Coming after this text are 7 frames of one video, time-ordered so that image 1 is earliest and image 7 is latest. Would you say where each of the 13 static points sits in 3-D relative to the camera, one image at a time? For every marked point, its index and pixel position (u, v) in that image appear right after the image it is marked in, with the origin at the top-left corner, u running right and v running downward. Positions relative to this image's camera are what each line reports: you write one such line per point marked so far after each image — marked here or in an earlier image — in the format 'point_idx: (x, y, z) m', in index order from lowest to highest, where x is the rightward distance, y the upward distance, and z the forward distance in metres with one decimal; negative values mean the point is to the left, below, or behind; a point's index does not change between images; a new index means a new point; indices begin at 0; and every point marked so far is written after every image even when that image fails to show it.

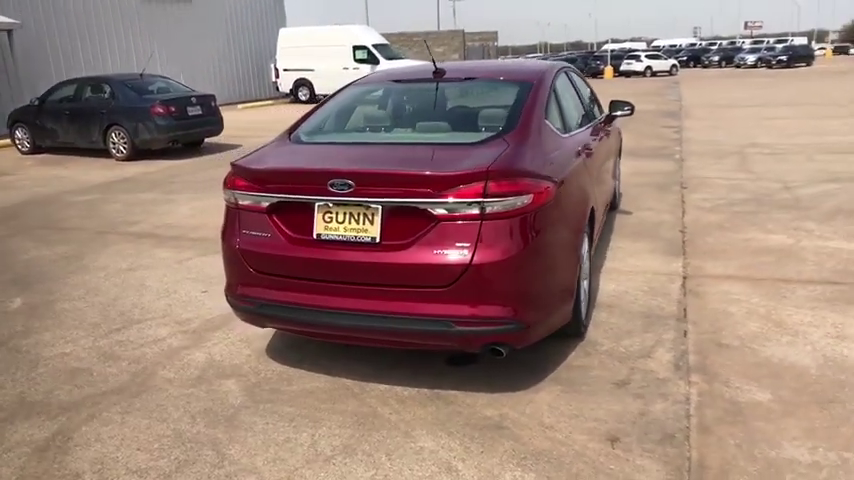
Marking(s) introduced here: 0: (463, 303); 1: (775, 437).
0: (+0.2, -0.3, +3.1) m
1: (+1.6, -0.9, +2.8) m
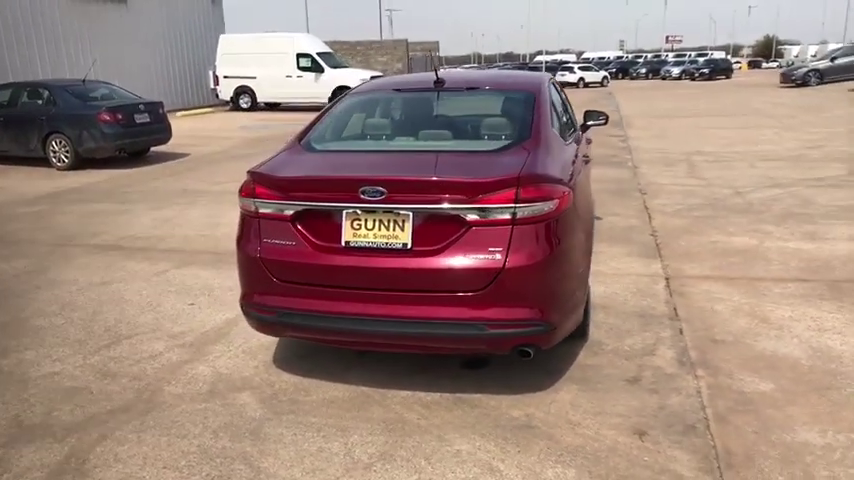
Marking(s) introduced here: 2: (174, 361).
0: (+0.4, -0.3, +3.1) m
1: (+1.8, -0.9, +3.1) m
2: (-1.7, -0.8, +4.1) m
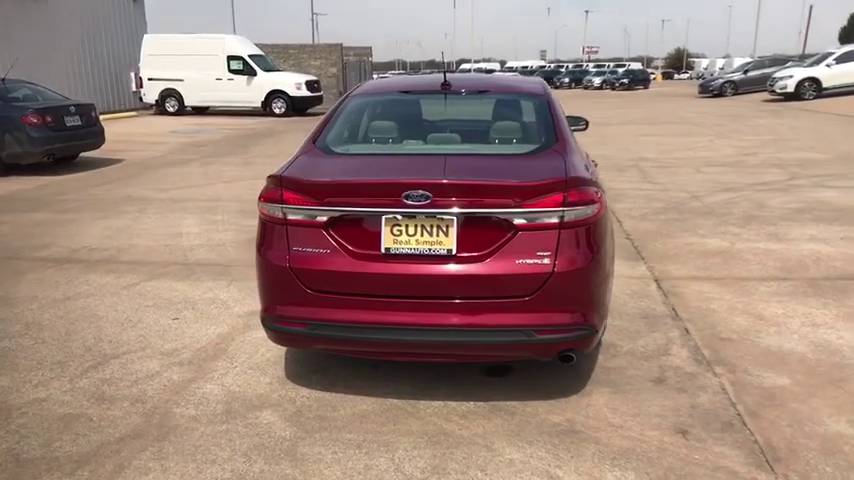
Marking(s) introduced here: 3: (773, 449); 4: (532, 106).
0: (+0.6, -0.4, +3.1) m
1: (+2.0, -0.9, +3.2) m
2: (-1.5, -0.9, +3.8) m
3: (+1.7, -1.0, +3.0) m
4: (+0.8, +0.9, +4.3) m
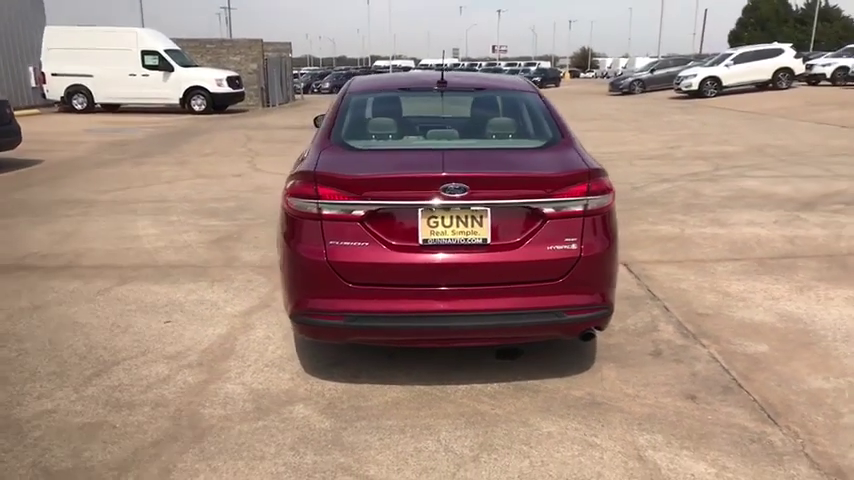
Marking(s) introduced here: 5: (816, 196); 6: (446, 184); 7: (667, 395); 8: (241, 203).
0: (+0.8, -0.3, +3.3) m
1: (+2.2, -0.8, +3.7) m
2: (-1.4, -0.9, +3.7) m
3: (+1.9, -0.9, +3.4) m
4: (+0.7, +1.0, +4.6) m
5: (+4.8, +0.5, +7.7) m
6: (+0.1, +0.3, +3.2) m
7: (+1.3, -0.9, +3.5) m
8: (-2.5, +0.5, +8.4) m
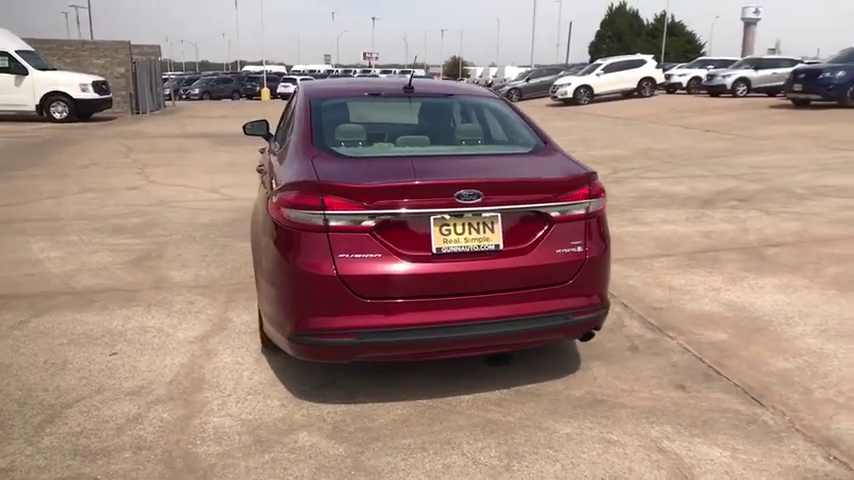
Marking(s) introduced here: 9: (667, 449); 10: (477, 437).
0: (+0.8, -0.3, +3.4) m
1: (+2.1, -0.8, +4.0) m
2: (-1.4, -1.0, +3.4) m
3: (+1.9, -0.9, +3.6) m
4: (+0.5, +1.0, +4.6) m
5: (+3.9, +0.6, +8.4) m
6: (+0.2, +0.2, +3.1) m
7: (+1.4, -0.9, +3.7) m
8: (-3.4, +0.3, +7.7) m
9: (+1.2, -1.0, +3.1) m
10: (+0.3, -1.0, +3.2) m
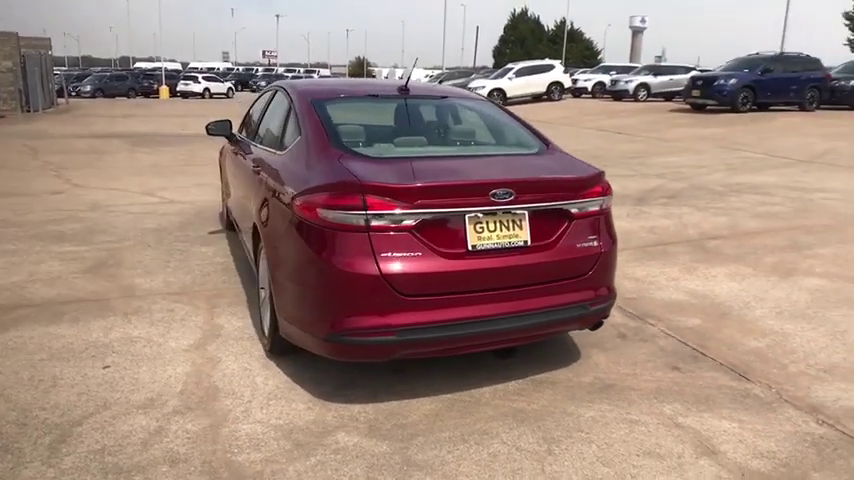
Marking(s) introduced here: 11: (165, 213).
0: (+0.9, -0.3, +3.6) m
1: (+2.2, -0.7, +4.4) m
2: (-1.2, -1.0, +3.2) m
3: (+2.0, -0.8, +4.0) m
4: (+0.4, +1.0, +4.8) m
5: (+3.2, +0.7, +9.1) m
6: (+0.3, +0.3, +3.2) m
7: (+1.5, -0.8, +4.0) m
8: (-3.9, +0.2, +7.2) m
9: (+1.4, -1.0, +3.4) m
10: (+0.4, -1.0, +3.3) m
11: (-3.3, +0.3, +7.9) m
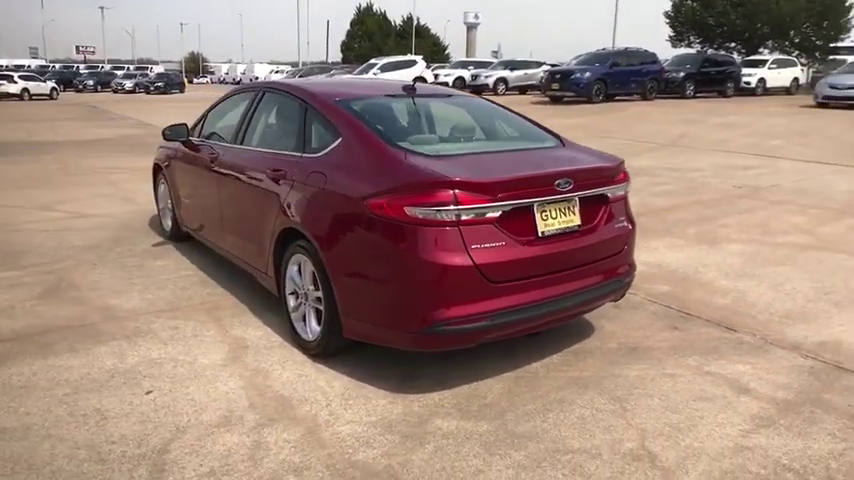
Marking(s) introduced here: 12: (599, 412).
0: (+1.2, -0.2, +4.1) m
1: (+2.3, -0.5, +5.2) m
2: (-0.7, -1.0, +3.2) m
3: (+2.2, -0.6, +4.7) m
4: (+0.4, +1.1, +5.0) m
5: (+2.0, +1.0, +9.9) m
6: (+0.7, +0.3, +3.6) m
7: (+1.7, -0.7, +4.6) m
8: (-4.4, -0.1, +6.4) m
9: (+1.8, -0.8, +4.0) m
10: (+0.9, -0.9, +3.7) m
11: (-3.9, +0.1, +7.2) m
12: (+1.0, -1.0, +3.5) m
